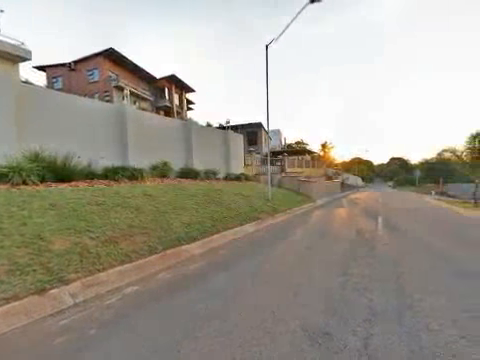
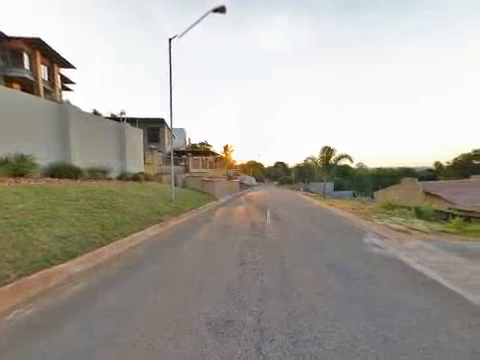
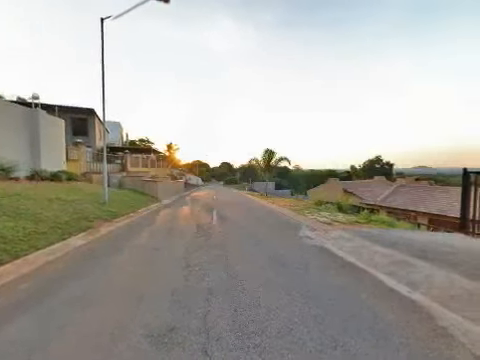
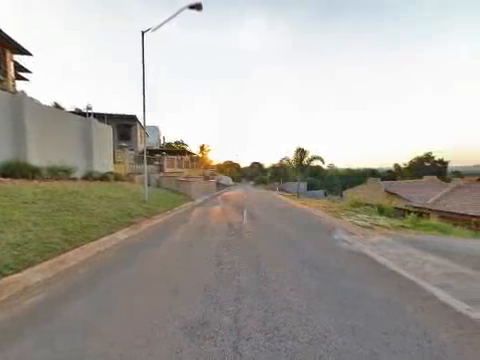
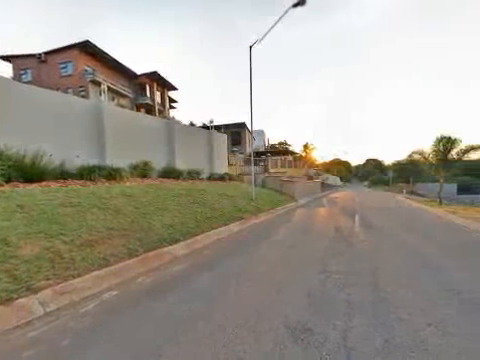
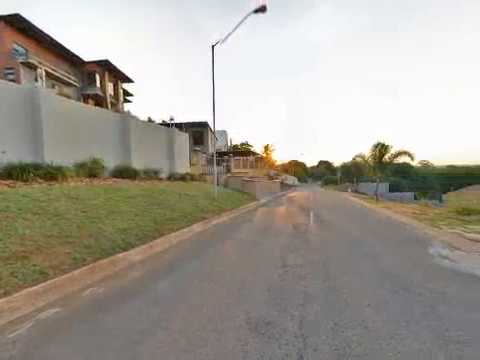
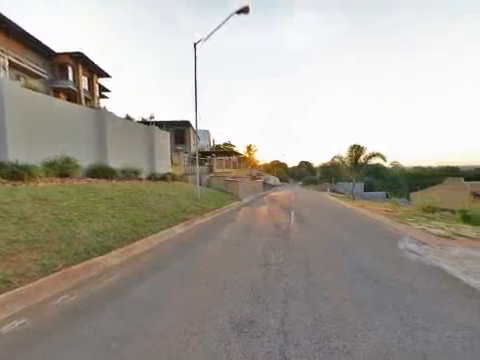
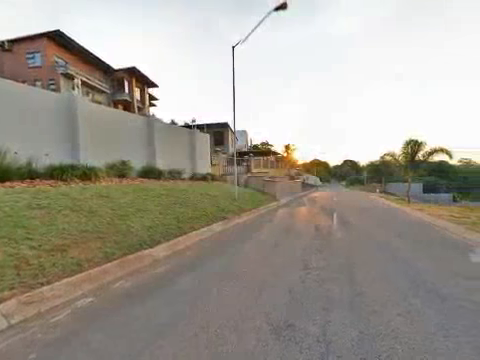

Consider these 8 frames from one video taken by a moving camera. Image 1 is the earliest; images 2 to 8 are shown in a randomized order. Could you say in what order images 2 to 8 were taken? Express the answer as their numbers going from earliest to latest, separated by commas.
5, 8, 6, 7, 2, 4, 3
